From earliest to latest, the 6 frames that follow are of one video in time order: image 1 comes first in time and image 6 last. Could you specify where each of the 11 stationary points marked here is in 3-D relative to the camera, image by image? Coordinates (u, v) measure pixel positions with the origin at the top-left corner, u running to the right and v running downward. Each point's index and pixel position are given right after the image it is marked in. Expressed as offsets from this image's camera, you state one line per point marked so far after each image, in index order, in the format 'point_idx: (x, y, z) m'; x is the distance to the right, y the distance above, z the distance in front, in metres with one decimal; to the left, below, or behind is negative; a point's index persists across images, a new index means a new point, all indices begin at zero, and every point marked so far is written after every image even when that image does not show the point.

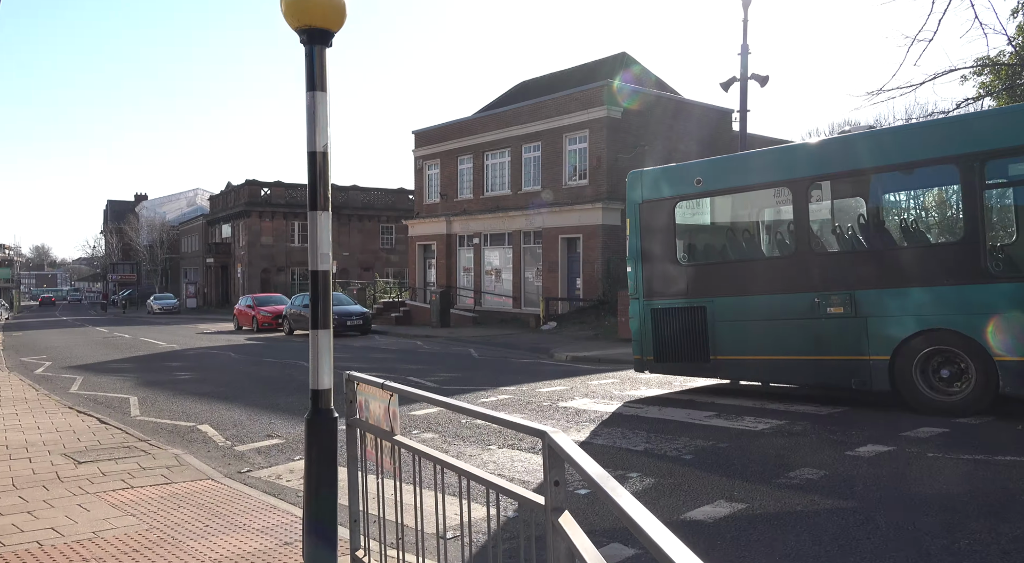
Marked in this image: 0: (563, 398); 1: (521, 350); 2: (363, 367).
0: (+0.6, -1.4, +9.7) m
1: (+0.2, -1.5, +18.1) m
2: (-2.8, -1.6, +15.1) m
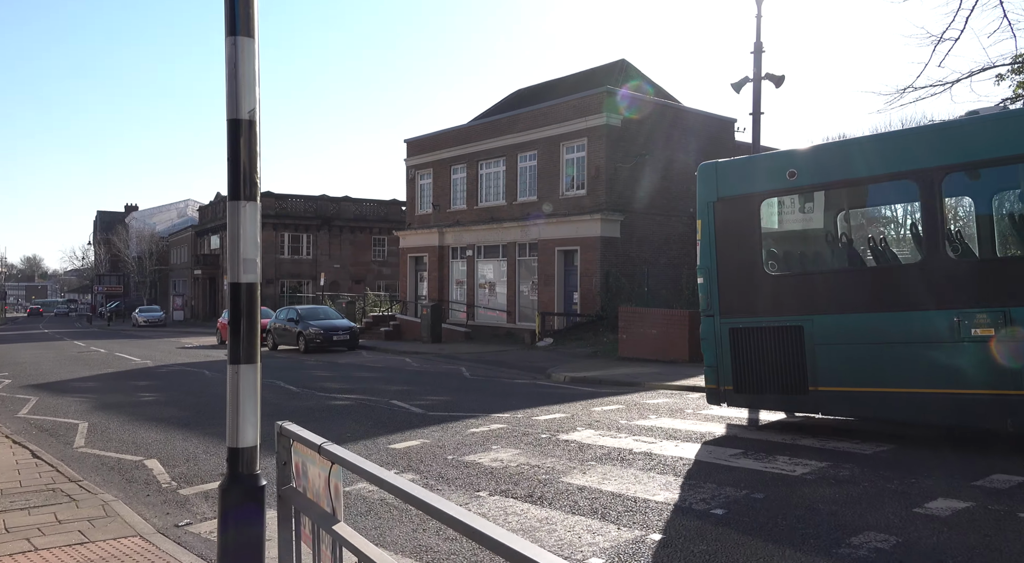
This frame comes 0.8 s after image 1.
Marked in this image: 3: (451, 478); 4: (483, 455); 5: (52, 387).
0: (+0.5, -1.6, +8.5) m
1: (+0.1, -1.8, +16.9) m
2: (-2.9, -1.8, +13.9) m
3: (-0.5, -1.6, +6.6) m
4: (-0.3, -1.6, +7.4) m
5: (-9.2, -2.2, +16.0) m
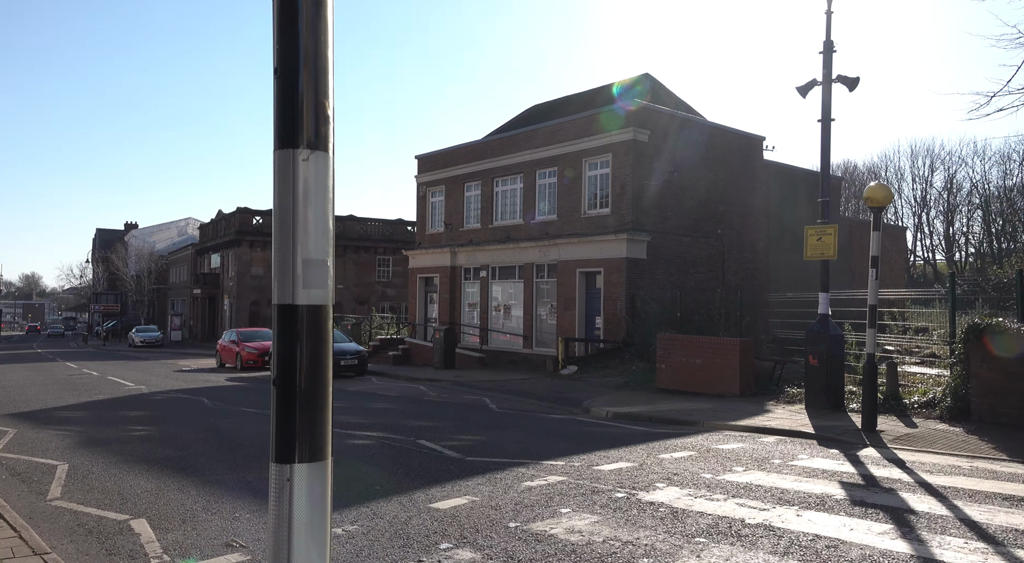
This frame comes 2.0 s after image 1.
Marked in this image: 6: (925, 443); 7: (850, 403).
0: (+1.1, -1.8, +7.0) m
1: (+0.6, -2.3, +15.4) m
2: (-2.4, -2.2, +12.4) m
3: (+0.1, -1.8, +5.1) m
4: (+0.3, -1.8, +5.9) m
5: (-8.6, -2.5, +14.5) m
6: (+4.5, -1.8, +8.8) m
7: (+4.9, -1.7, +11.5) m
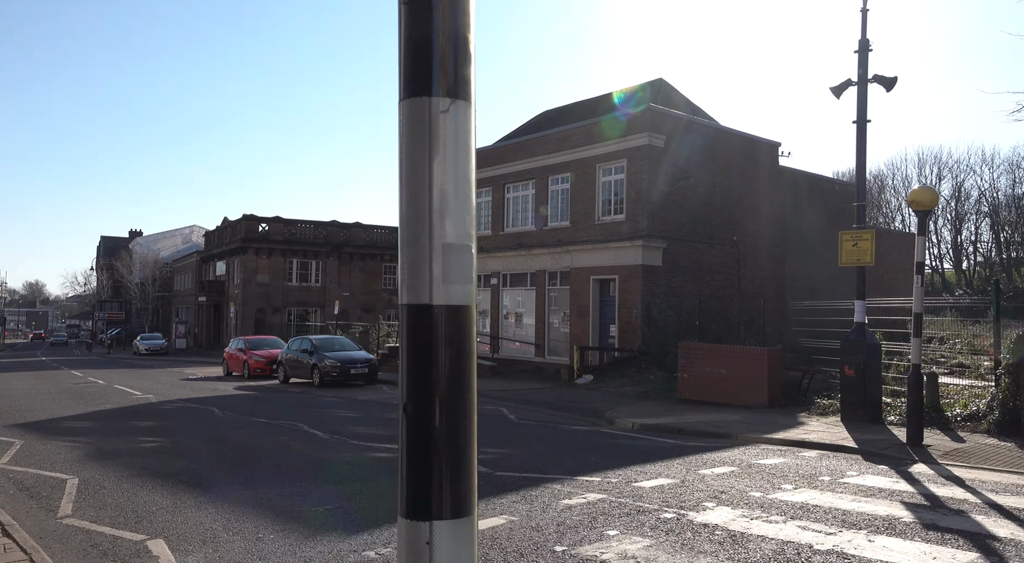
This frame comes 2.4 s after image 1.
0: (+1.4, -1.8, +6.6) m
1: (+1.0, -2.4, +15.0) m
2: (-2.0, -2.3, +12.0) m
3: (+0.4, -1.8, +4.7) m
4: (+0.6, -1.8, +5.5) m
5: (-8.2, -2.6, +14.1) m
6: (+4.9, -1.8, +8.4) m
7: (+5.2, -1.8, +11.1) m
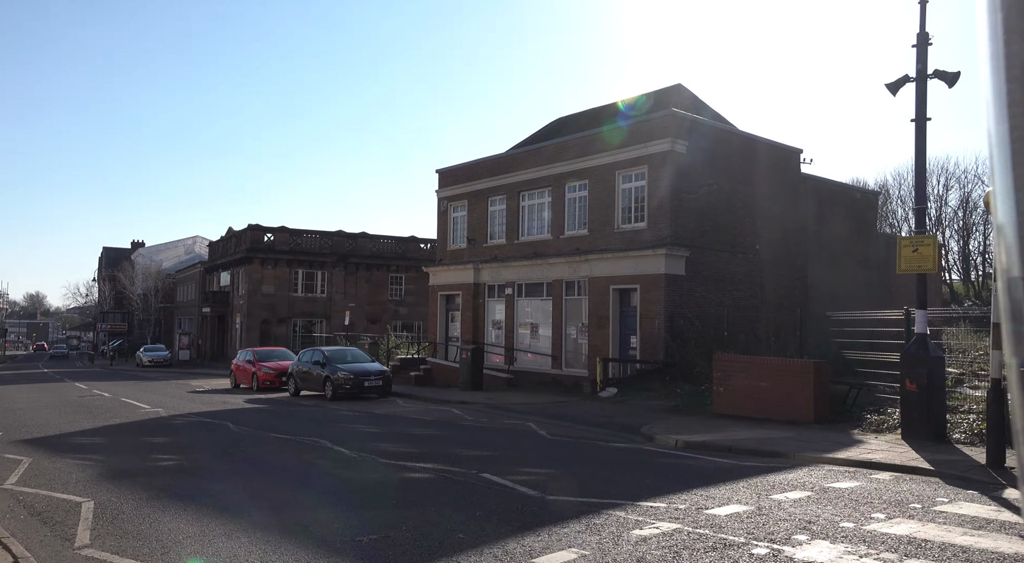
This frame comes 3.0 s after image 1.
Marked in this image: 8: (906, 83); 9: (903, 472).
0: (+2.0, -1.9, +6.0) m
1: (+1.5, -2.6, +14.4) m
2: (-1.5, -2.4, +11.4) m
3: (+0.9, -1.8, +4.0) m
4: (+1.1, -1.9, +4.9) m
5: (-7.7, -2.8, +13.5) m
6: (+5.4, -1.9, +7.7) m
7: (+5.7, -2.0, +10.4) m
8: (+5.4, +2.7, +11.0) m
9: (+4.2, -2.0, +8.6) m
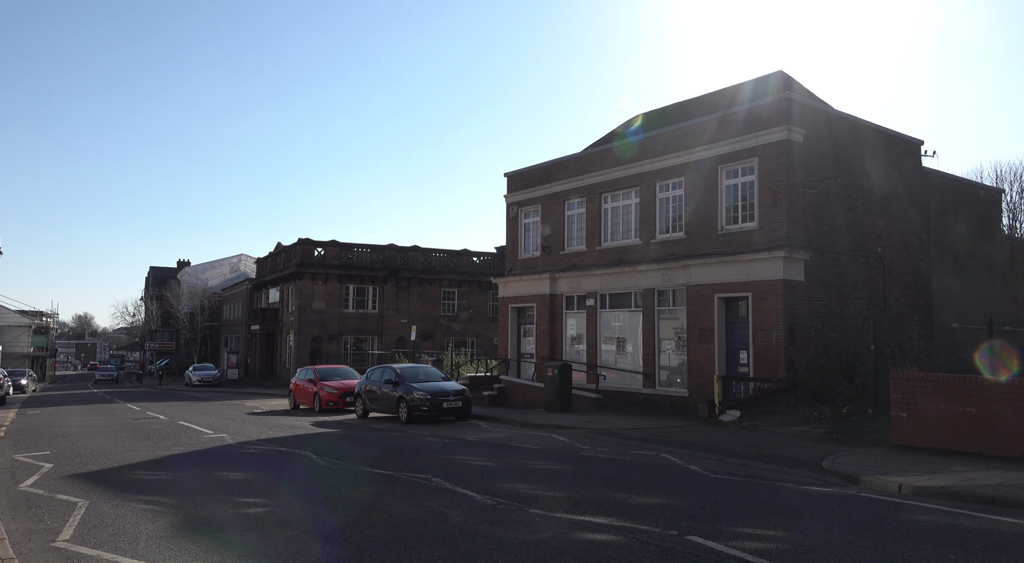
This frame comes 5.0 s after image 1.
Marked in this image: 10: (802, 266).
0: (+3.6, -1.7, +3.4) m
1: (+3.6, -2.6, +11.8) m
2: (+0.5, -2.4, +9.0) m
3: (+2.5, -1.7, +1.6) m
4: (+2.8, -1.7, +2.4) m
5: (-5.7, -2.9, +11.4) m
6: (+7.1, -1.8, +5.0) m
7: (+7.6, -1.9, +7.7) m
8: (+7.3, +2.8, +8.4) m
9: (+6.0, -1.9, +6.0) m
10: (+7.2, +0.4, +19.9) m
